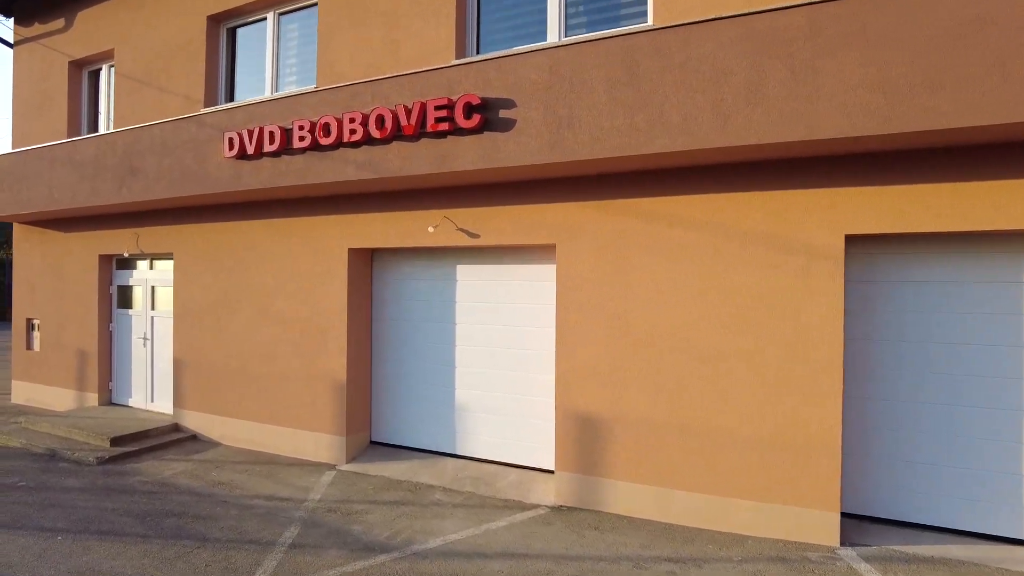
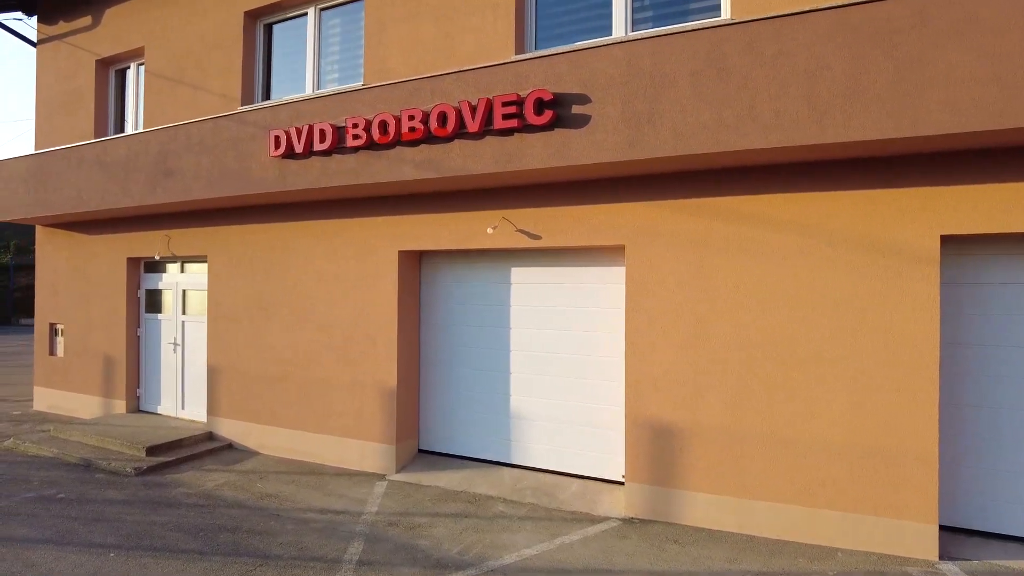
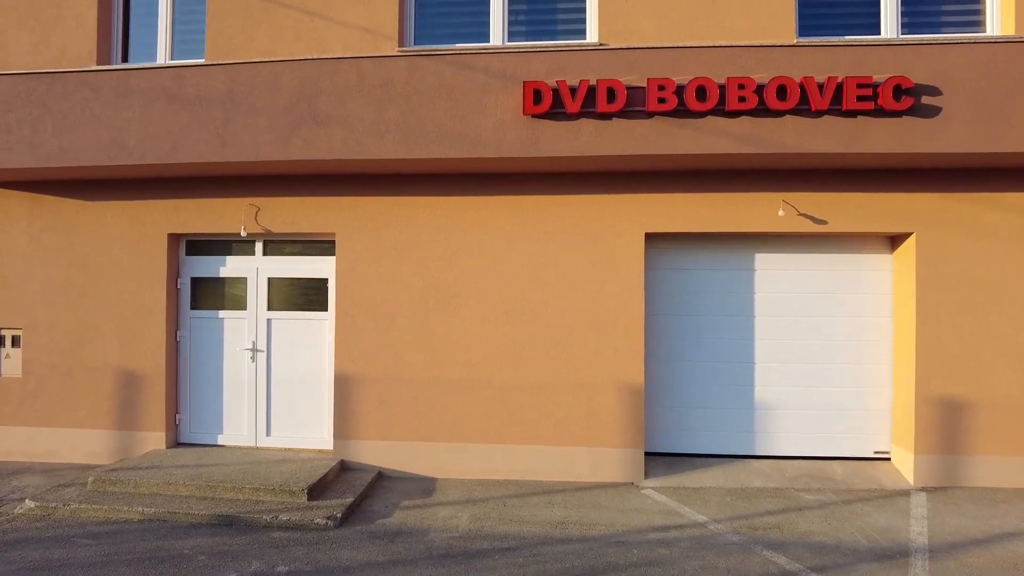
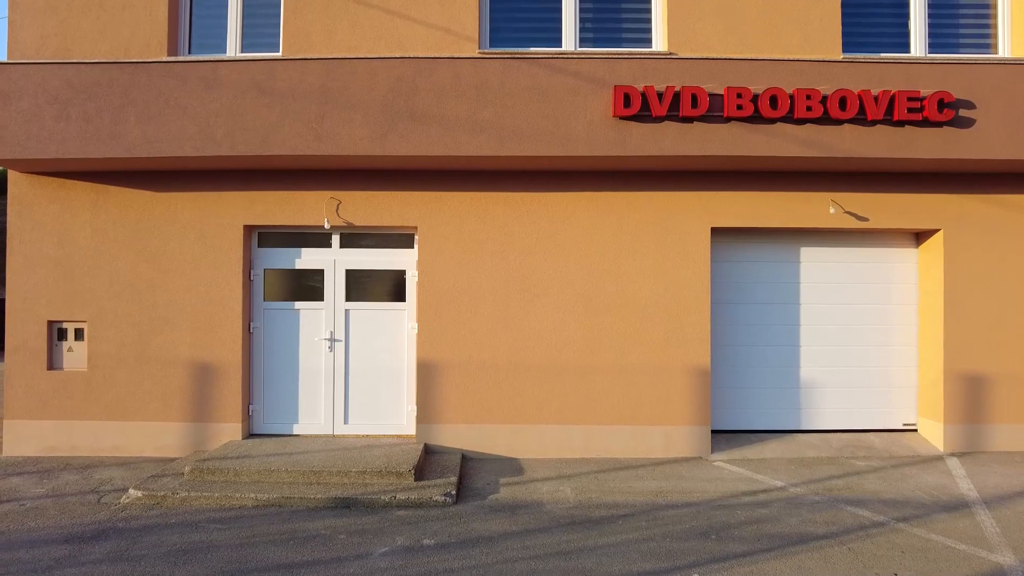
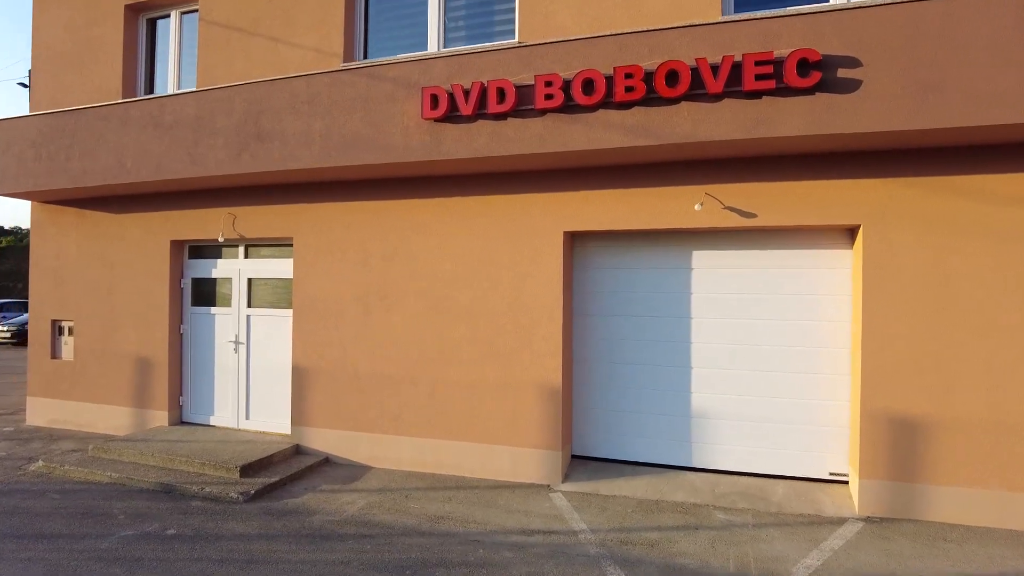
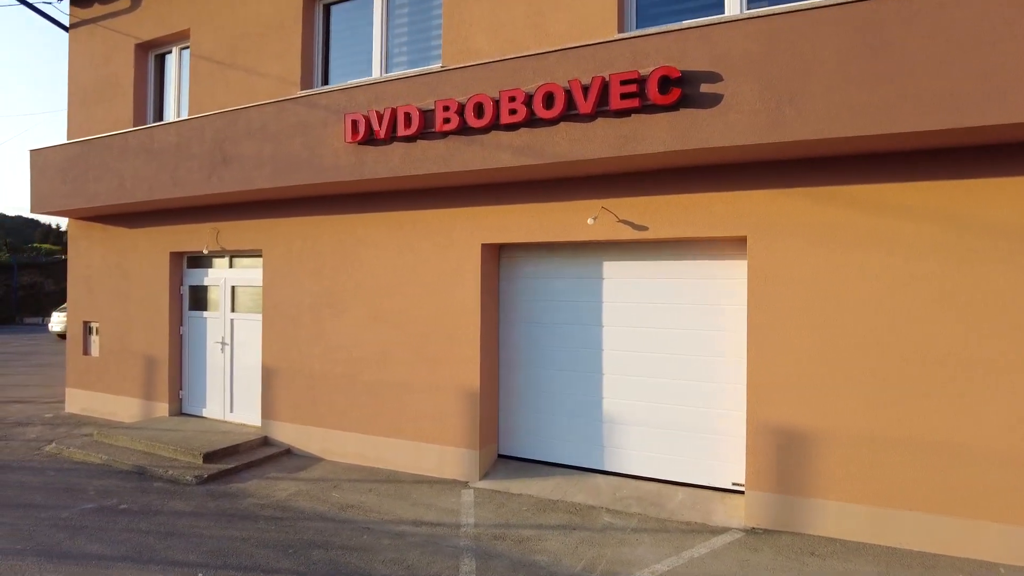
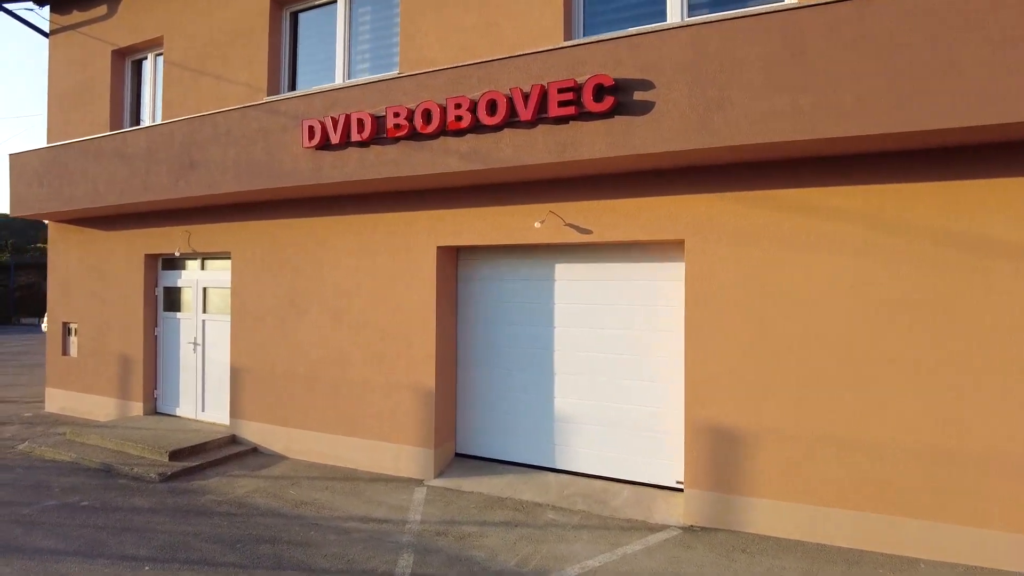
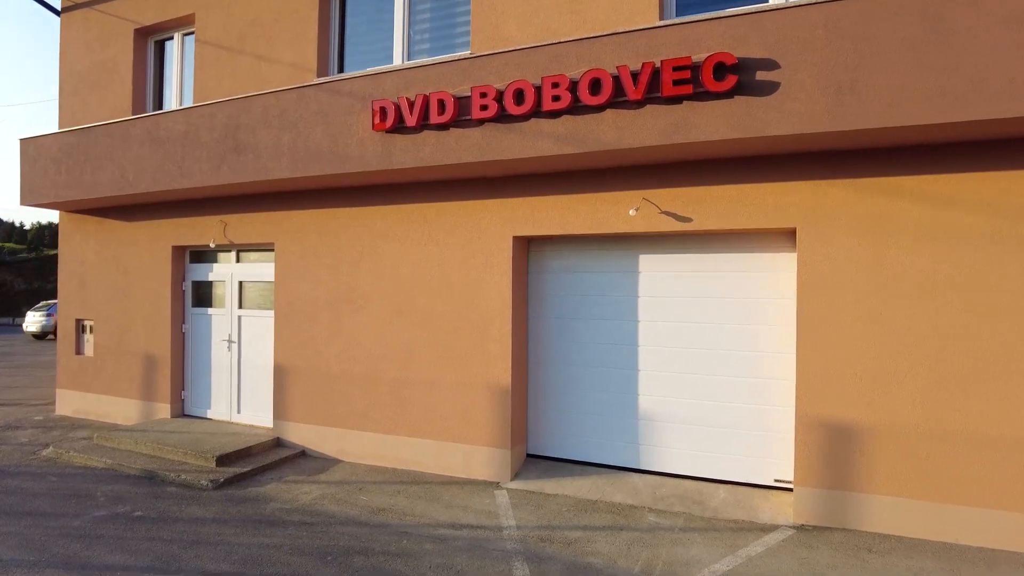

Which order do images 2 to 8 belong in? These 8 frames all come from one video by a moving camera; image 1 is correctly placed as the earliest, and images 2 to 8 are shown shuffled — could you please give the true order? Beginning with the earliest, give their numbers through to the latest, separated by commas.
2, 7, 6, 8, 5, 3, 4
